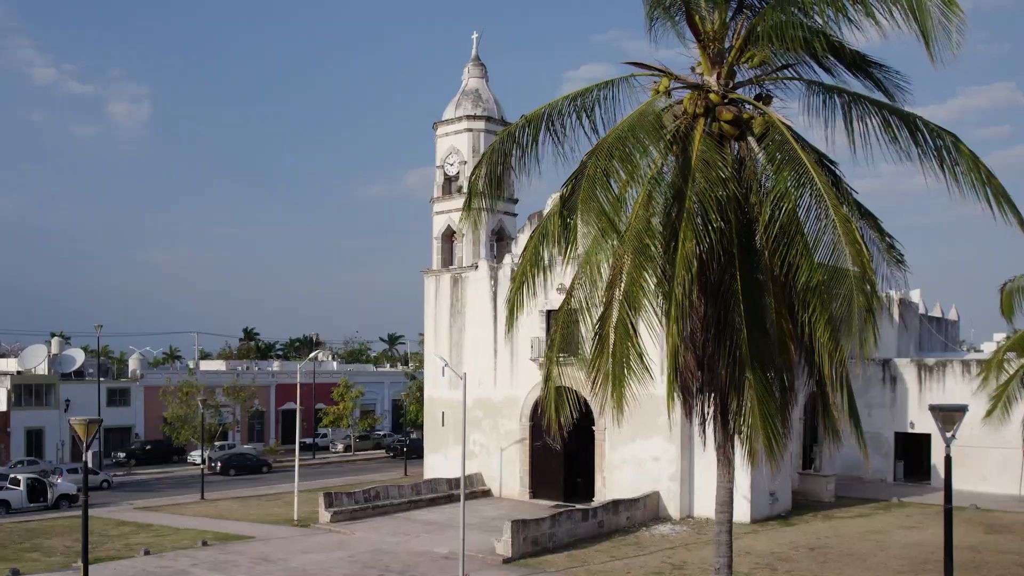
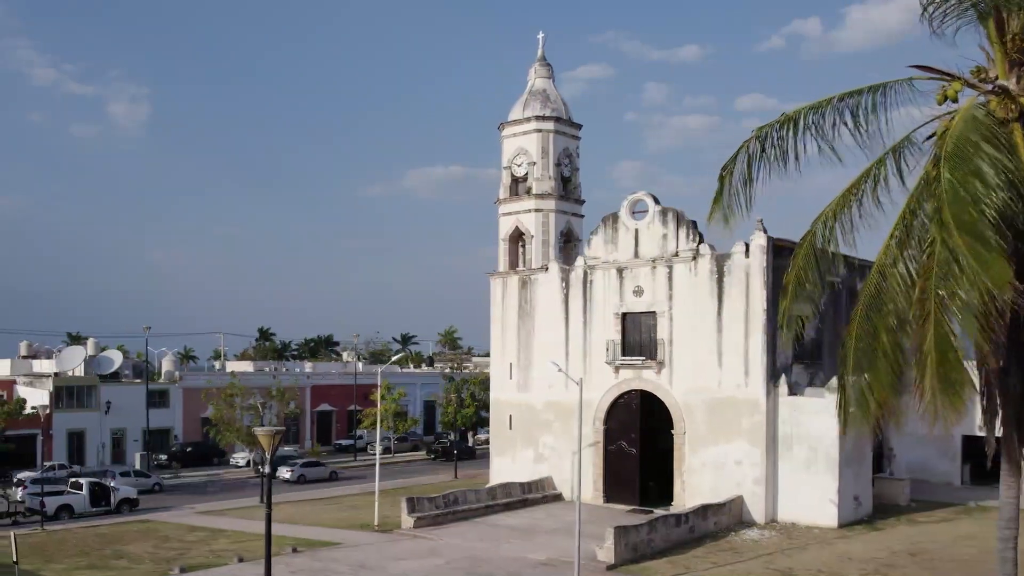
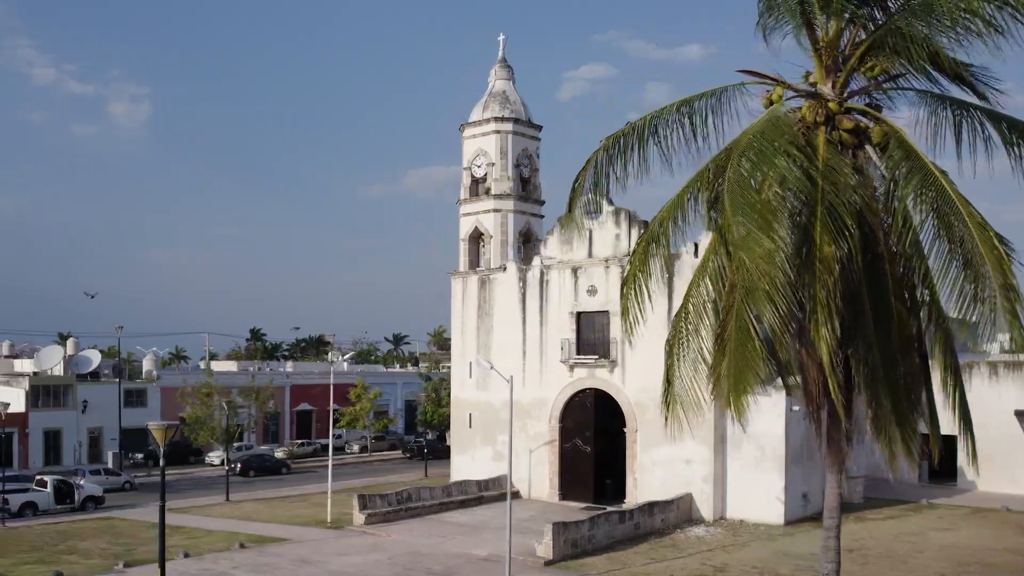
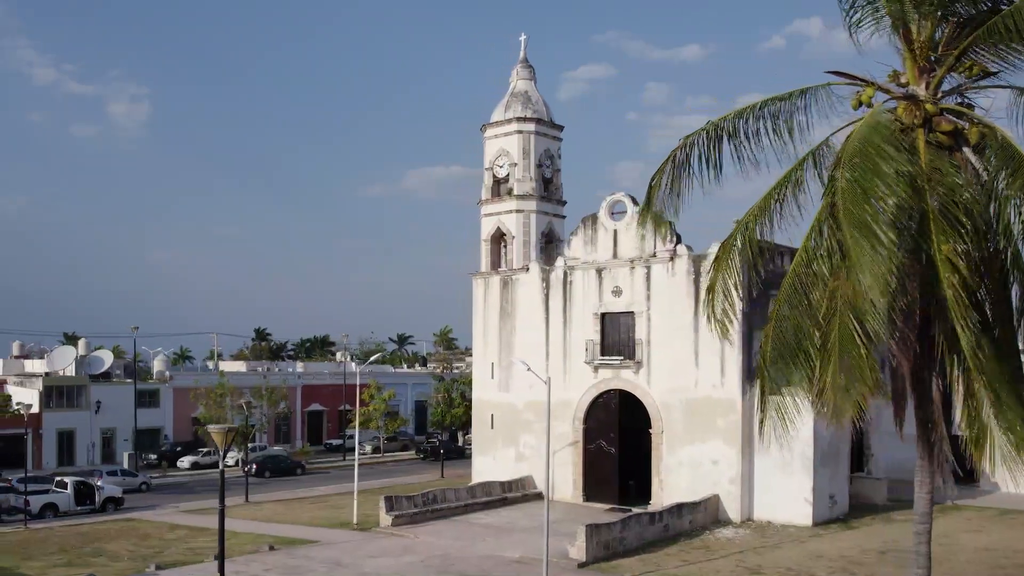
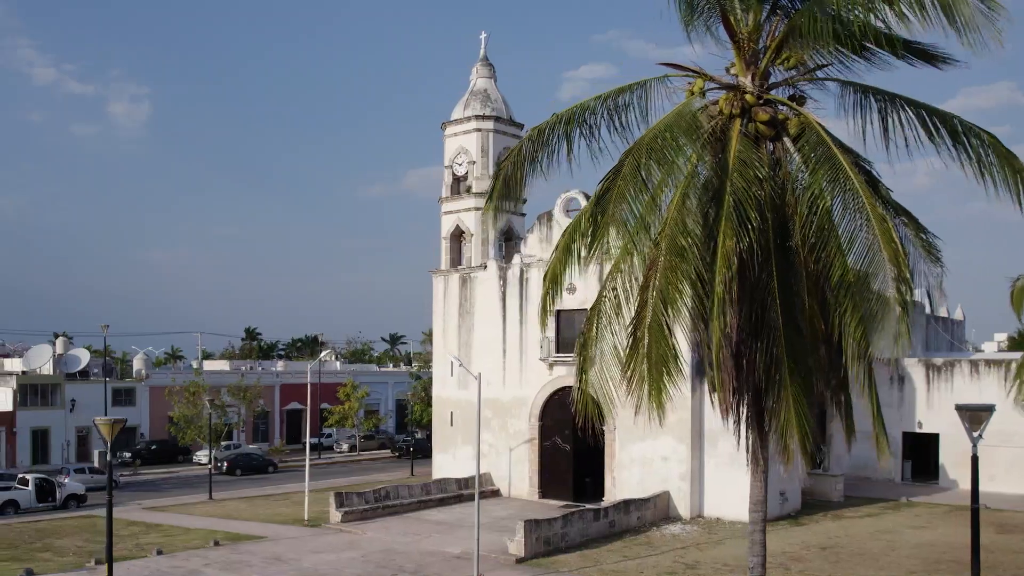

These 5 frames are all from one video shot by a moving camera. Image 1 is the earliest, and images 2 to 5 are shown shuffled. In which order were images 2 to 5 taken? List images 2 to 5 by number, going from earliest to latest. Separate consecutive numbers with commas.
5, 3, 4, 2
